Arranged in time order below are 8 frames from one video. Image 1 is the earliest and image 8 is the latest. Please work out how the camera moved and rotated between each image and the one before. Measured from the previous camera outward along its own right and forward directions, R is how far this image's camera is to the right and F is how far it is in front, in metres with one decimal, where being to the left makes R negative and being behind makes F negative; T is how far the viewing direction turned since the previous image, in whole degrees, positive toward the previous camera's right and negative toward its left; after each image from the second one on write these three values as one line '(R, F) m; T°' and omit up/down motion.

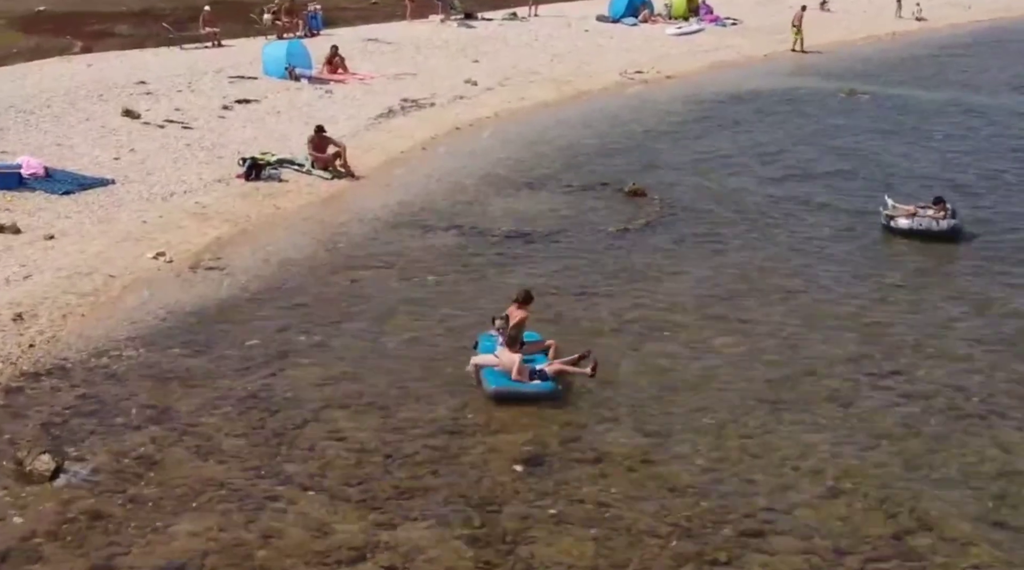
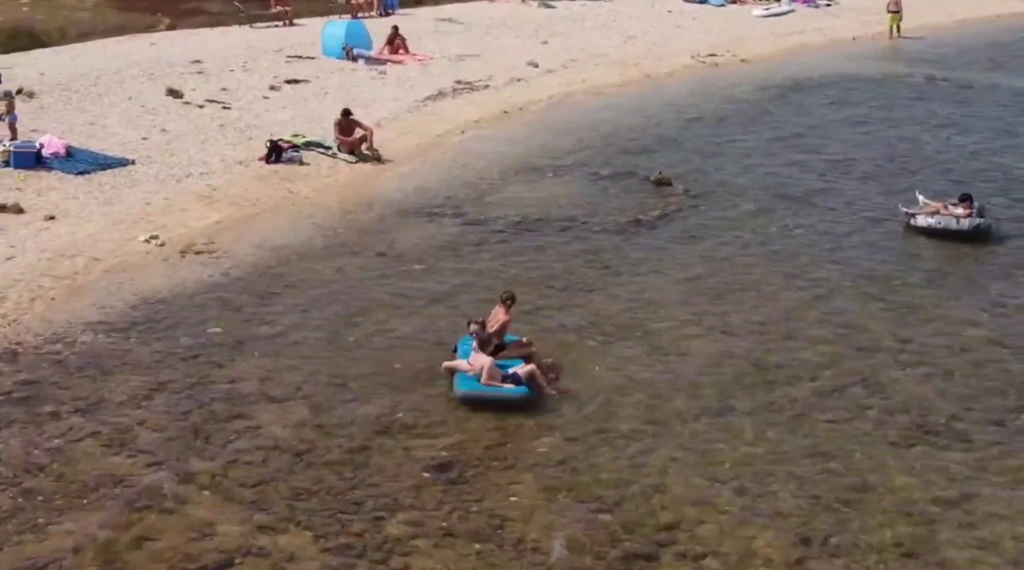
(+1.7, +0.5) m; -5°
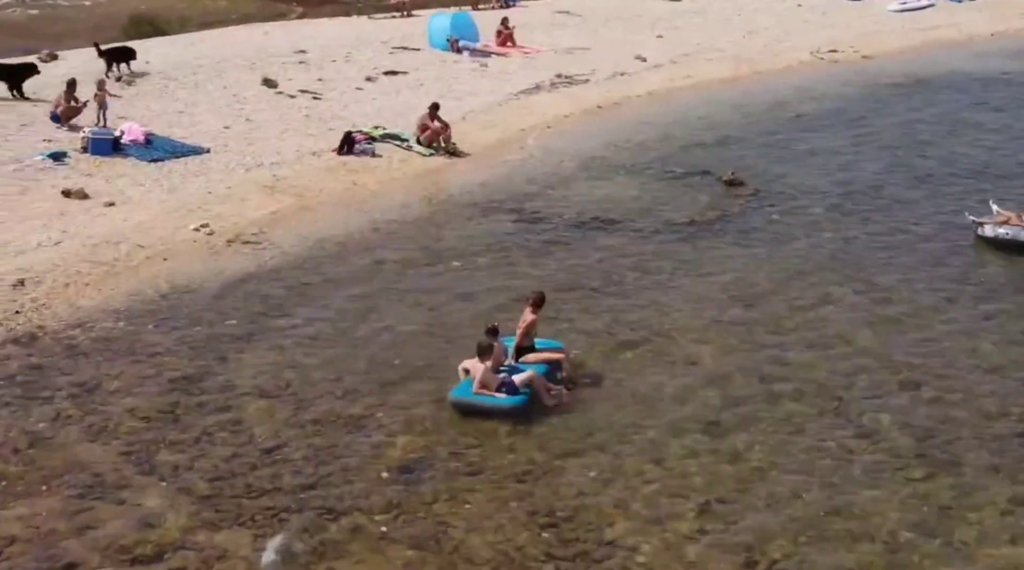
(+1.5, +0.3) m; -7°
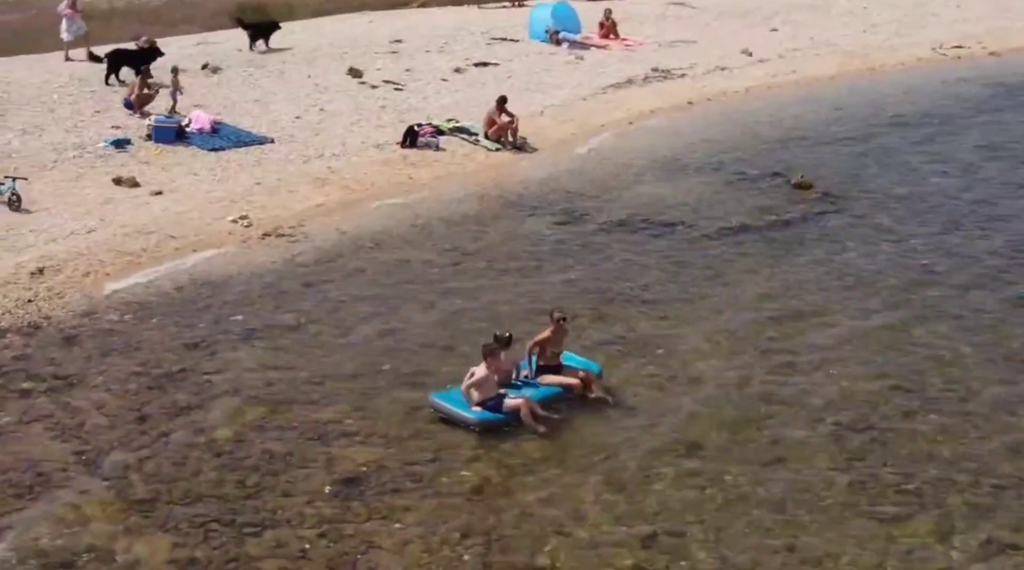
(+1.6, +0.6) m; -7°
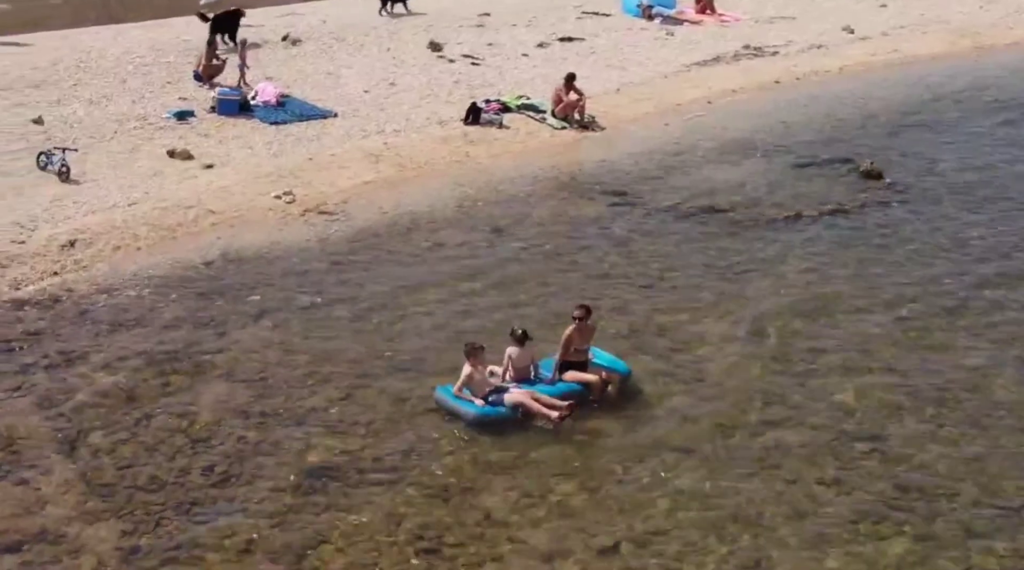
(+1.2, +0.5) m; -6°
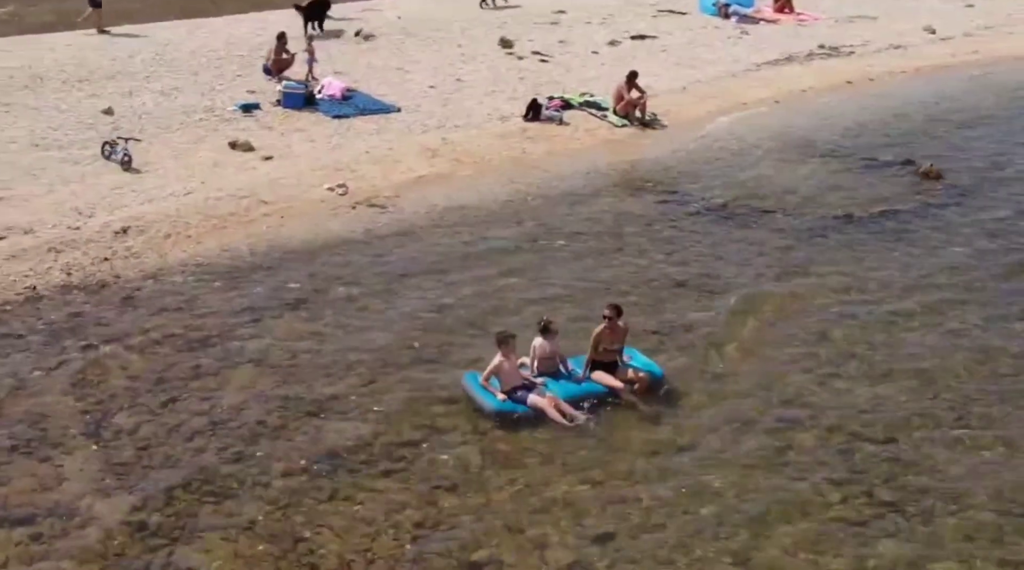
(+0.7, -0.1) m; -4°
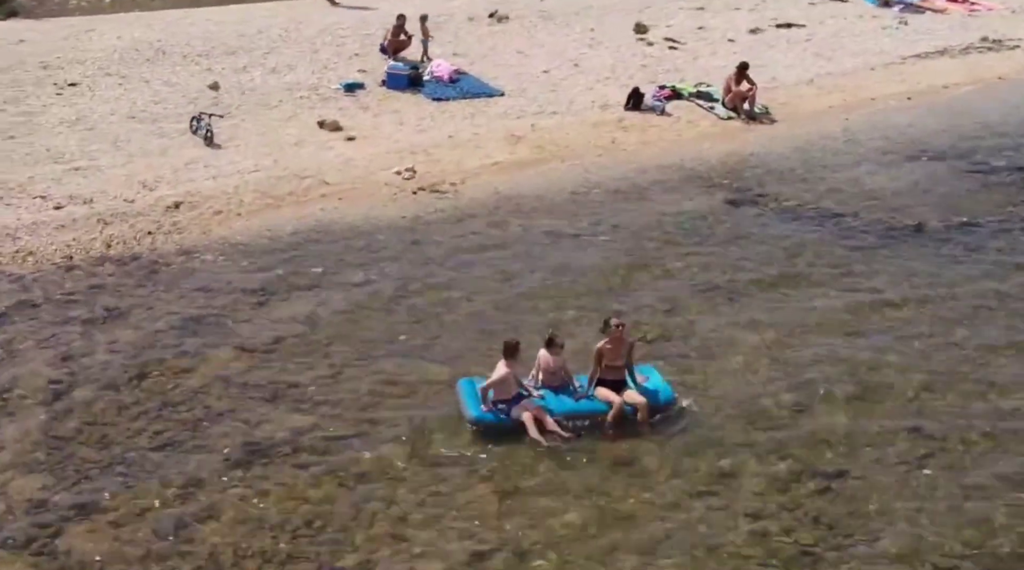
(+2.3, +0.6) m; -10°
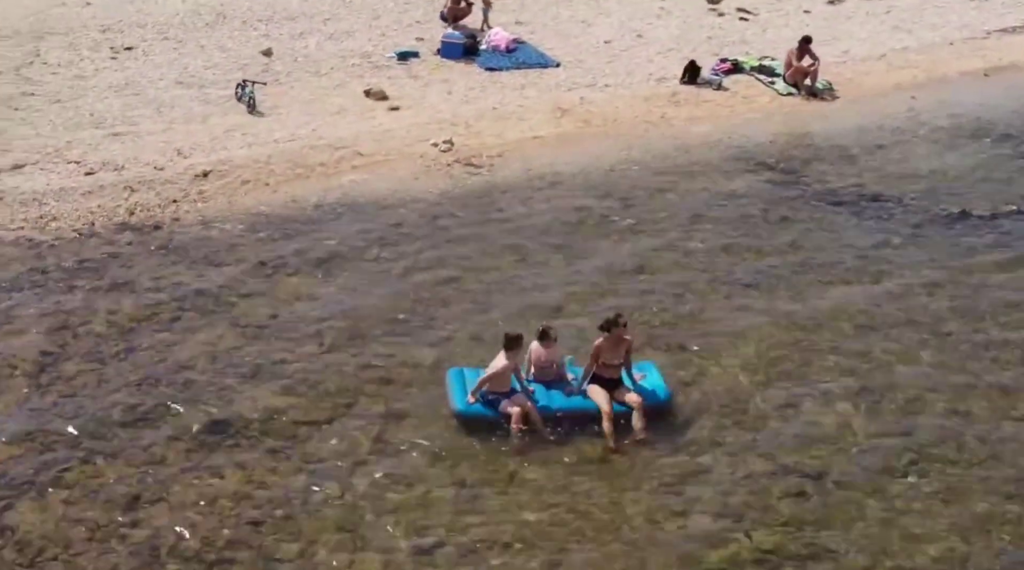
(+1.1, +0.4) m; -5°
